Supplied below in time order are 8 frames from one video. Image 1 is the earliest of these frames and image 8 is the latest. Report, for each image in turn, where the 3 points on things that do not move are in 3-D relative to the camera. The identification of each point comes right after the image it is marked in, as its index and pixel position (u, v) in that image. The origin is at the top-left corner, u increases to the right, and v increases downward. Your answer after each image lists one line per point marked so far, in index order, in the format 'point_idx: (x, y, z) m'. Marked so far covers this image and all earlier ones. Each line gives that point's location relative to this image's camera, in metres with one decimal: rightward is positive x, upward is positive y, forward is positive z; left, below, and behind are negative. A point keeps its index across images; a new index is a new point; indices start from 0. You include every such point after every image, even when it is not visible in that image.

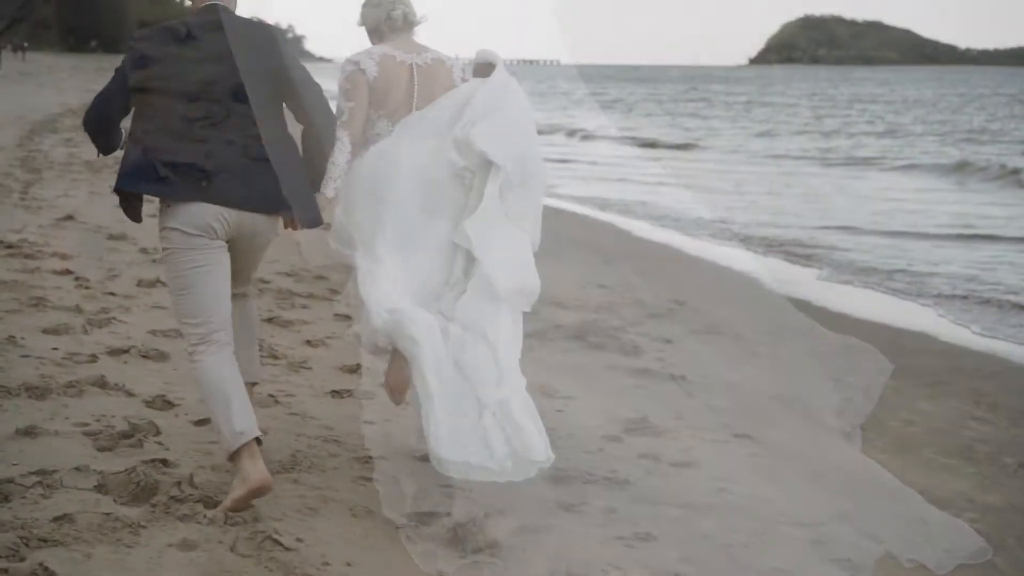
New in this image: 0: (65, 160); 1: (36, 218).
0: (-5.4, +1.6, +12.3) m
1: (-3.5, +0.5, +7.5) m
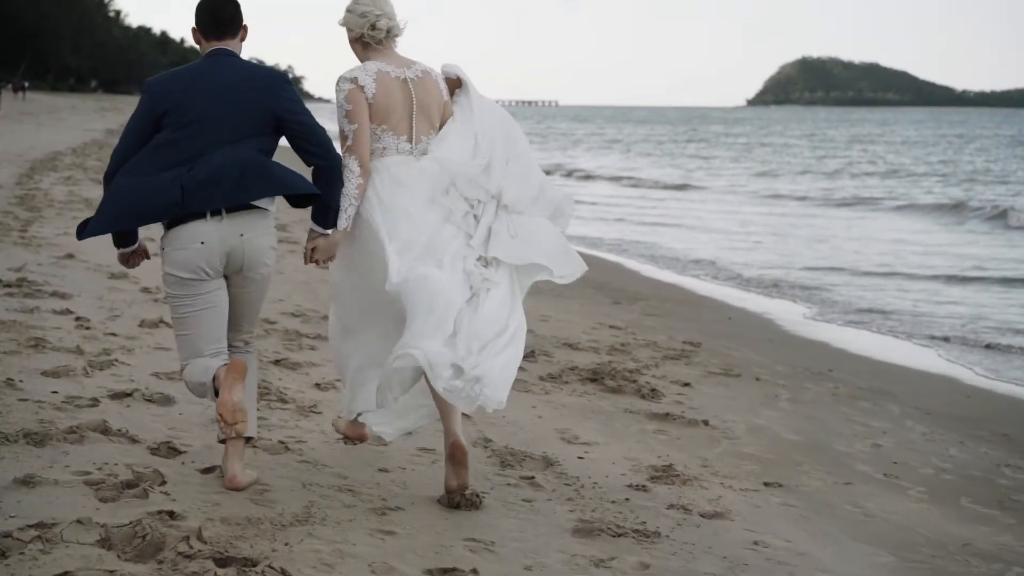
0: (-5.4, +1.1, +12.2) m
1: (-3.4, +0.2, +7.4) m
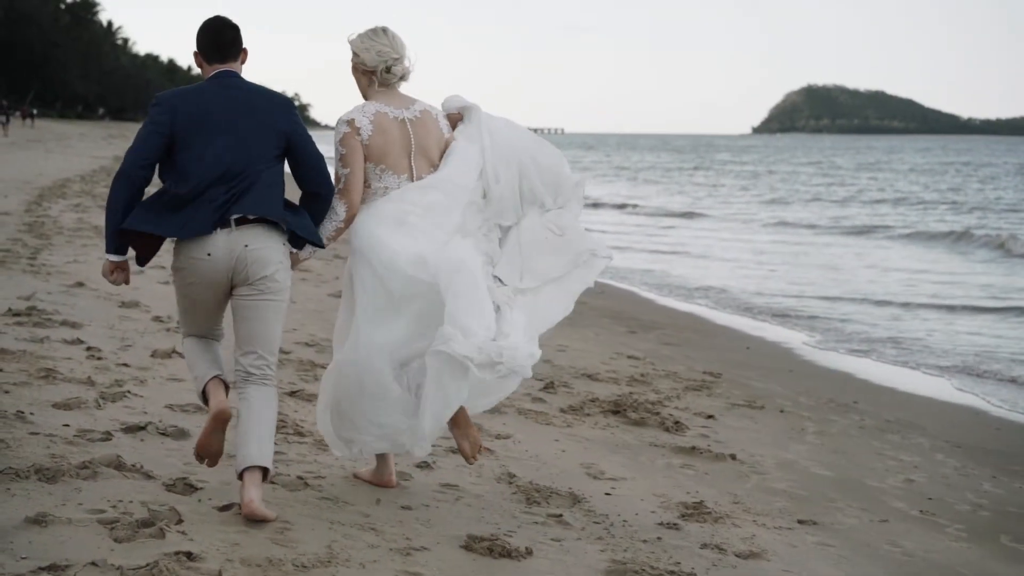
0: (-5.2, +0.8, +12.1) m
1: (-3.3, 0.0, +7.3) m
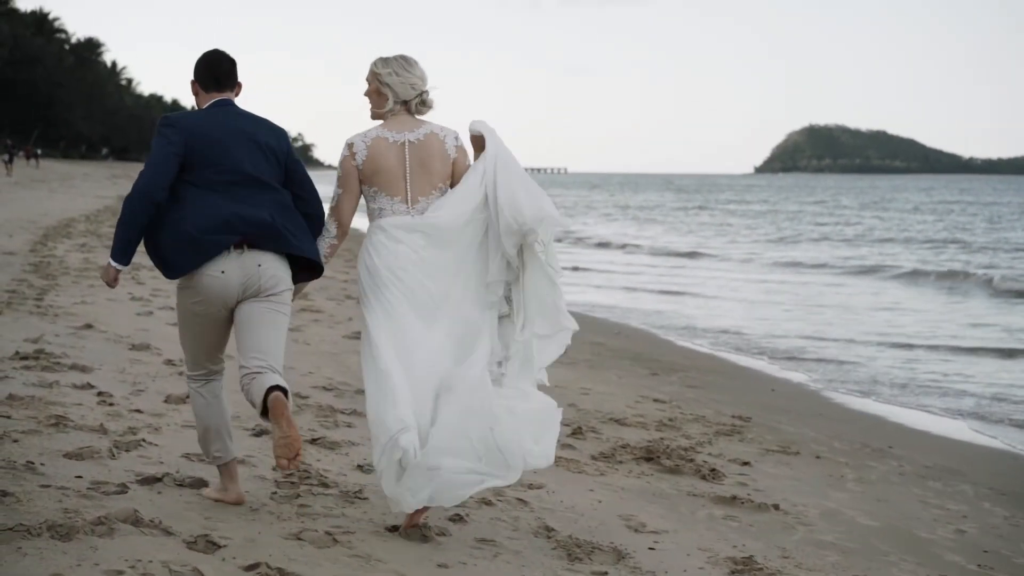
0: (-5.1, +0.3, +11.9) m
1: (-3.2, -0.3, +7.1) m
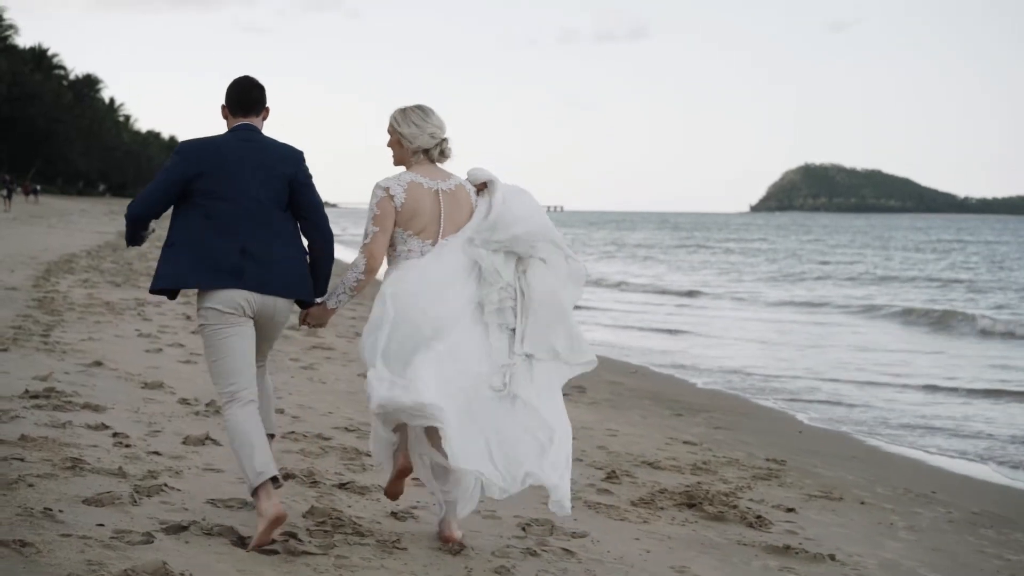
0: (-5.0, -0.1, +11.7) m
1: (-3.0, -0.5, +6.8) m
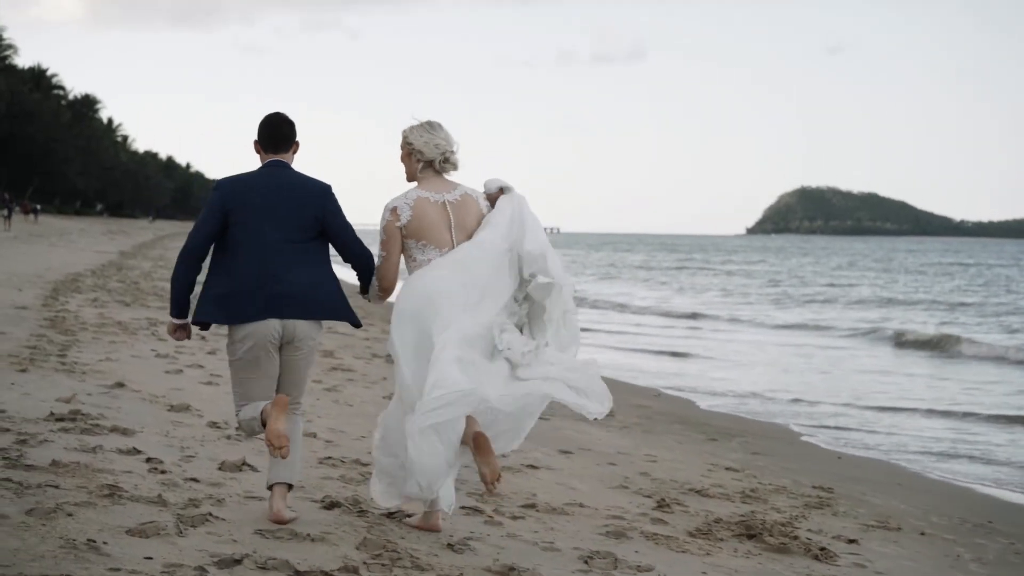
0: (-4.7, -0.4, +11.5) m
1: (-2.8, -0.6, +6.6) m
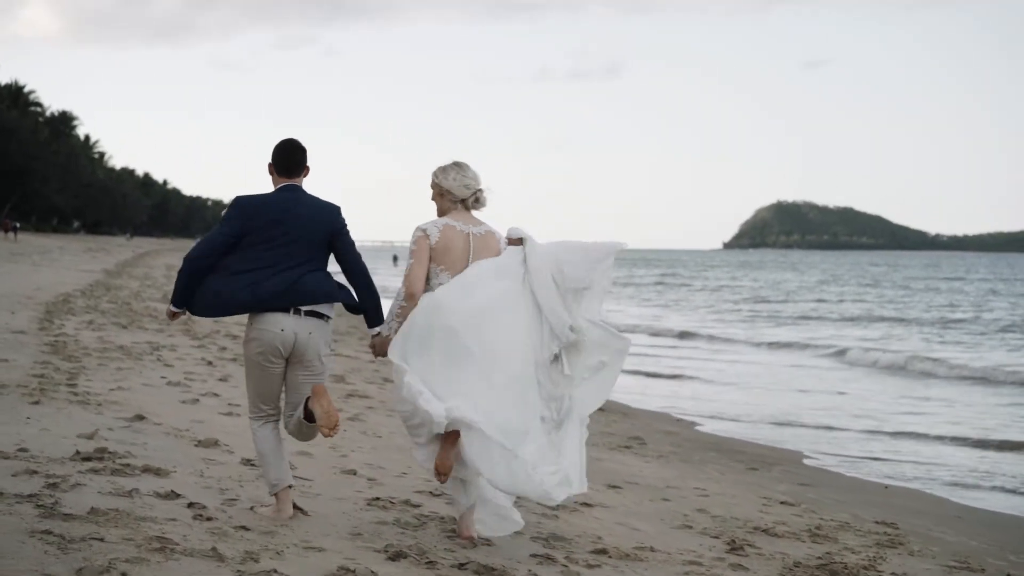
0: (-4.6, -0.6, +11.1) m
1: (-2.5, -0.8, +6.3) m
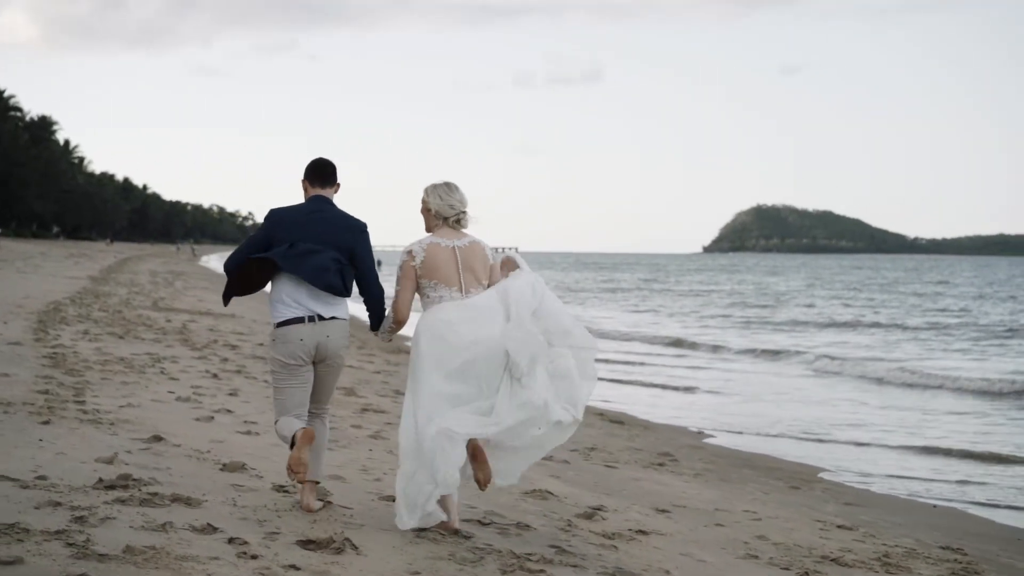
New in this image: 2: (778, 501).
0: (-4.4, -0.7, +10.7) m
1: (-2.3, -0.9, +5.9) m
2: (+1.7, -1.4, +6.6) m
